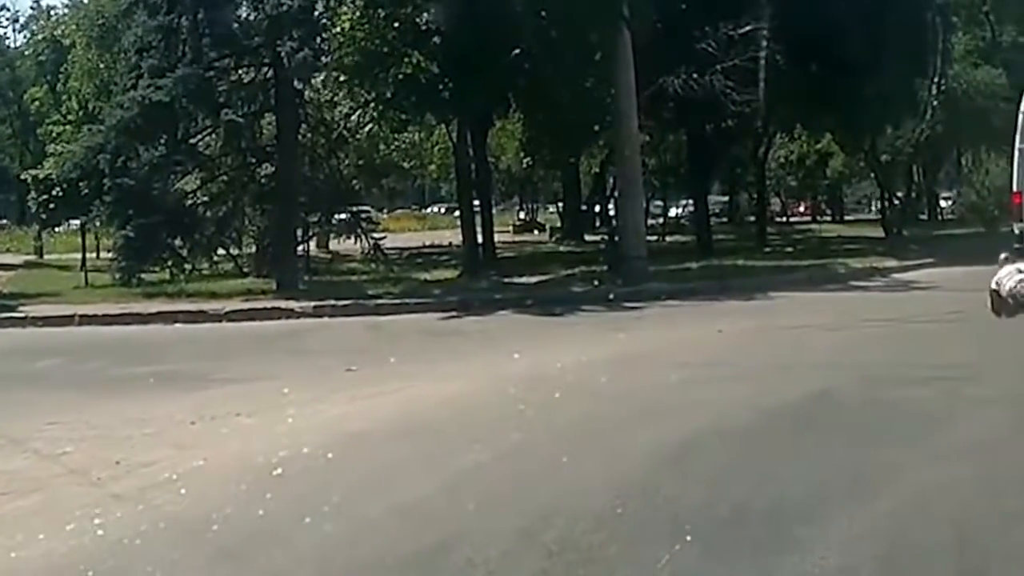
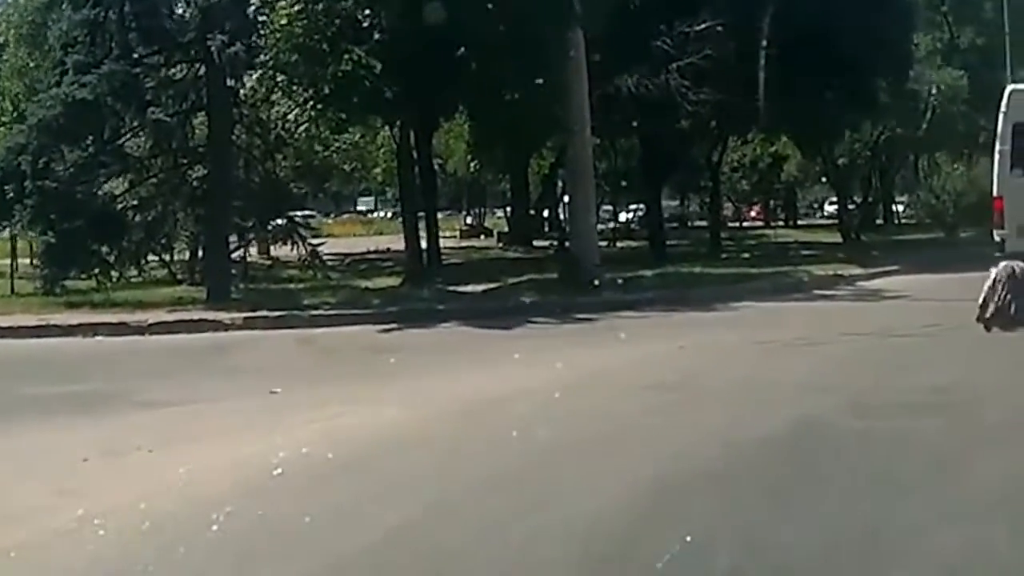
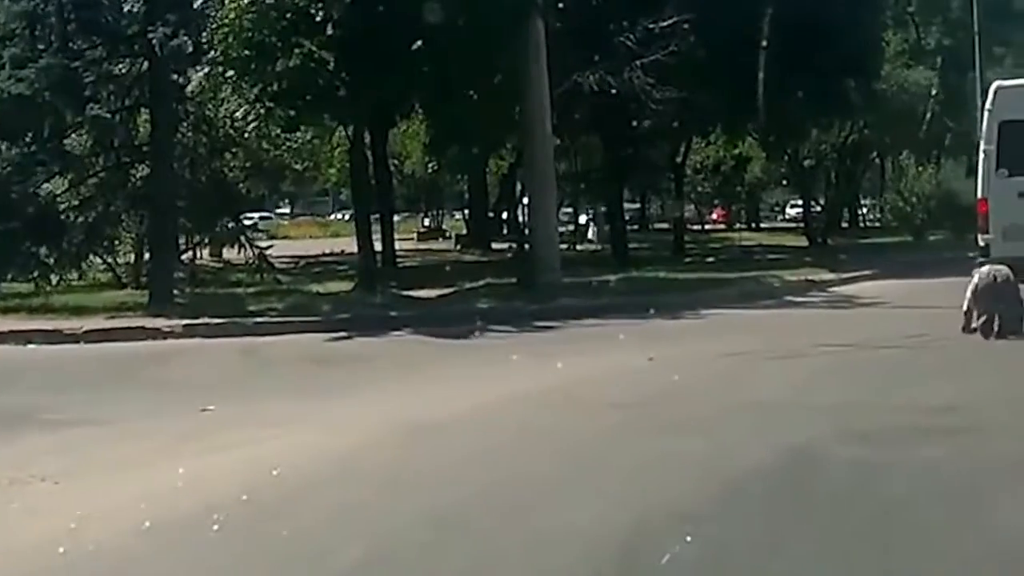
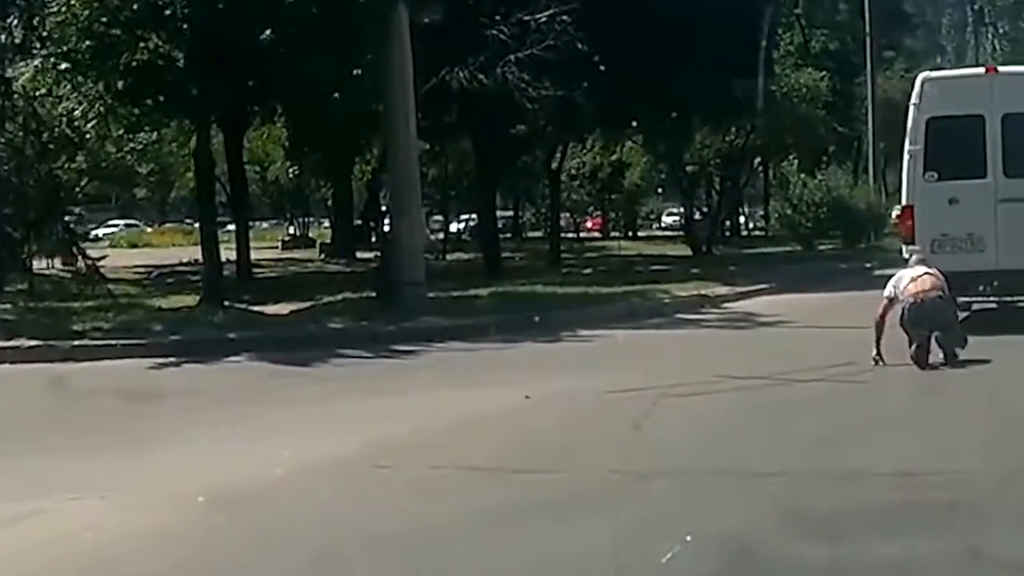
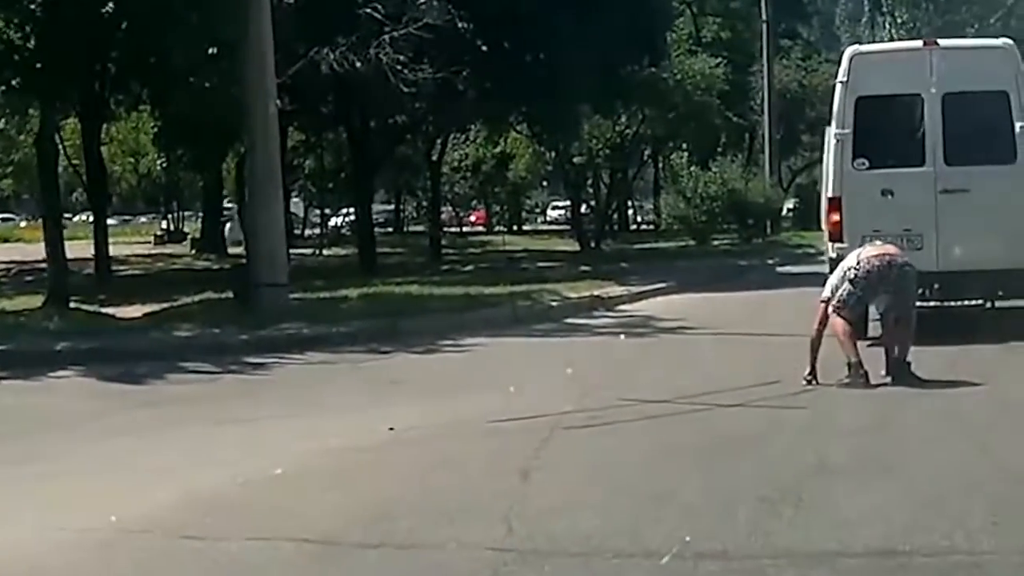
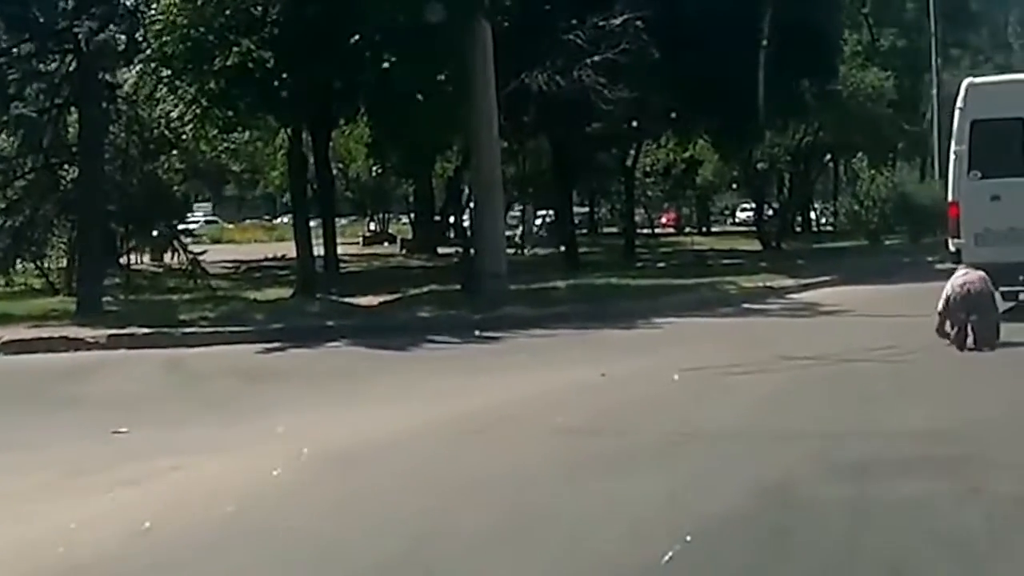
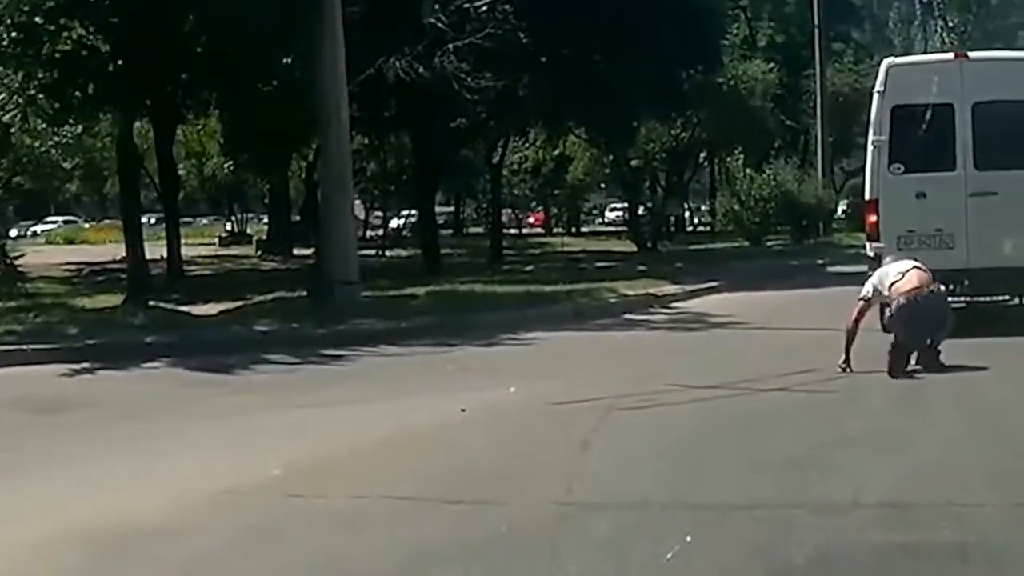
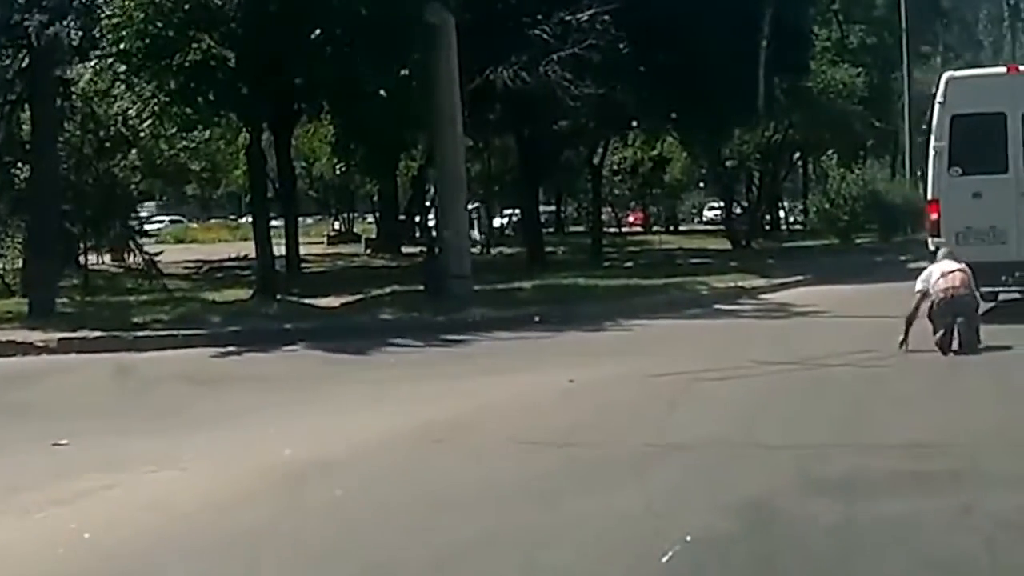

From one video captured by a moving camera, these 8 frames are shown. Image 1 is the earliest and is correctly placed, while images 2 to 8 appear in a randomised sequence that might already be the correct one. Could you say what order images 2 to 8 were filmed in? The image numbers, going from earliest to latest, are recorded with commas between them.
2, 3, 6, 8, 4, 7, 5
